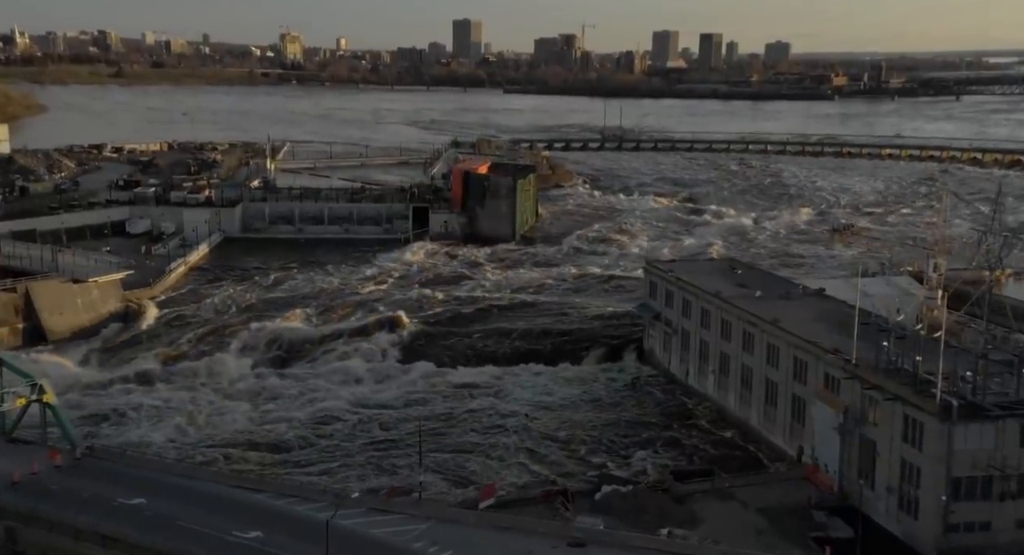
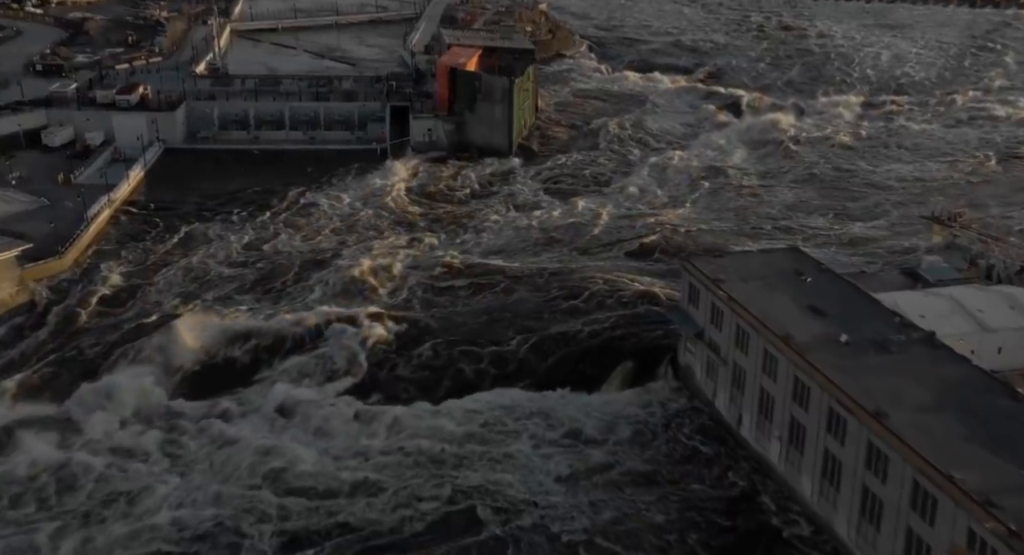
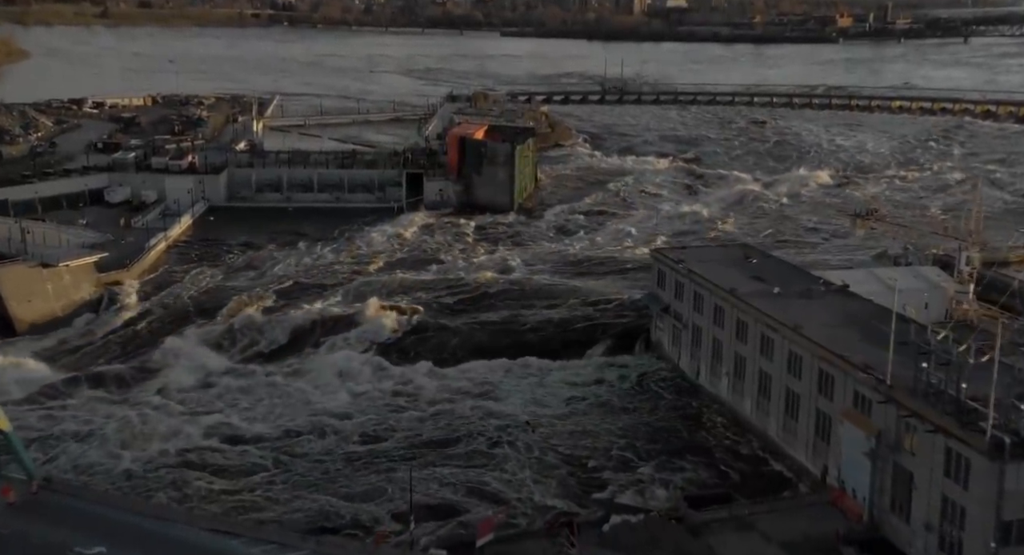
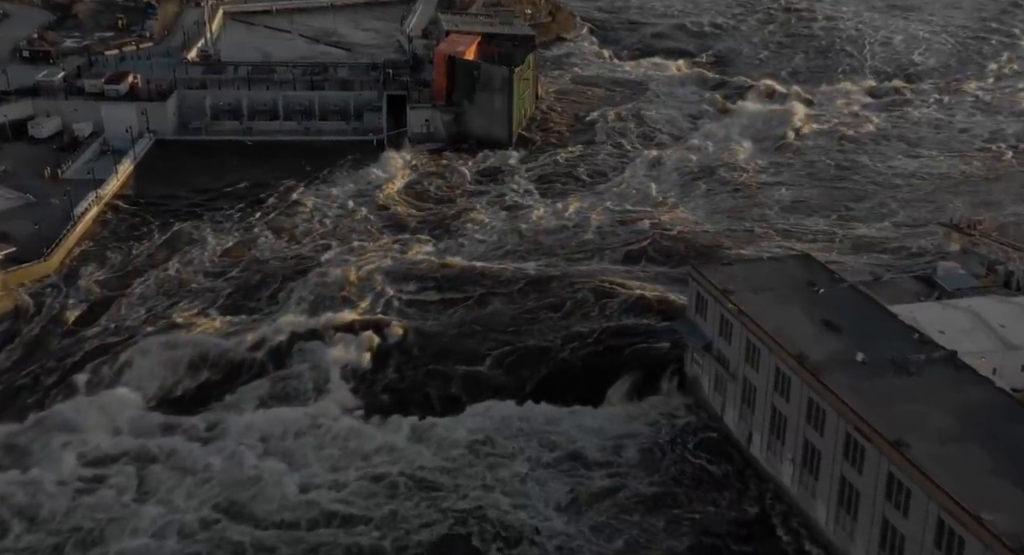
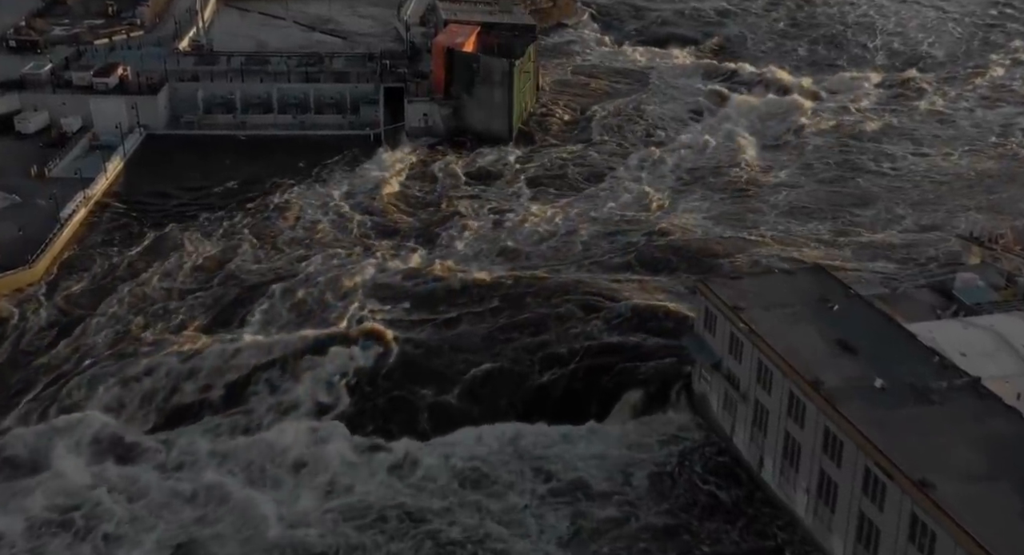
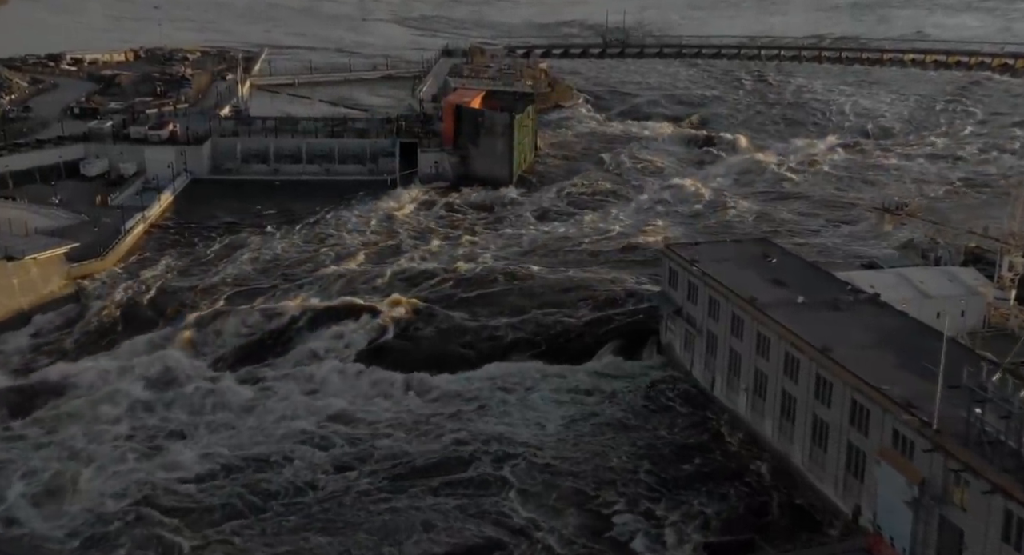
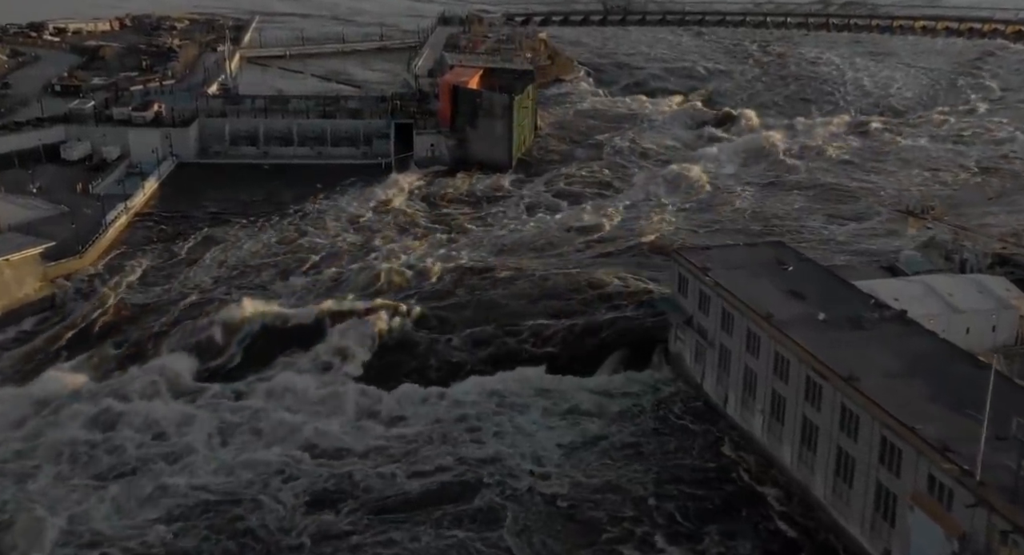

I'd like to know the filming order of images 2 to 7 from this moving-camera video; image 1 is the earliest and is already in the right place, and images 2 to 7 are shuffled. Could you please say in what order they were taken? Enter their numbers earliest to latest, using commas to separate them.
3, 6, 7, 2, 4, 5
